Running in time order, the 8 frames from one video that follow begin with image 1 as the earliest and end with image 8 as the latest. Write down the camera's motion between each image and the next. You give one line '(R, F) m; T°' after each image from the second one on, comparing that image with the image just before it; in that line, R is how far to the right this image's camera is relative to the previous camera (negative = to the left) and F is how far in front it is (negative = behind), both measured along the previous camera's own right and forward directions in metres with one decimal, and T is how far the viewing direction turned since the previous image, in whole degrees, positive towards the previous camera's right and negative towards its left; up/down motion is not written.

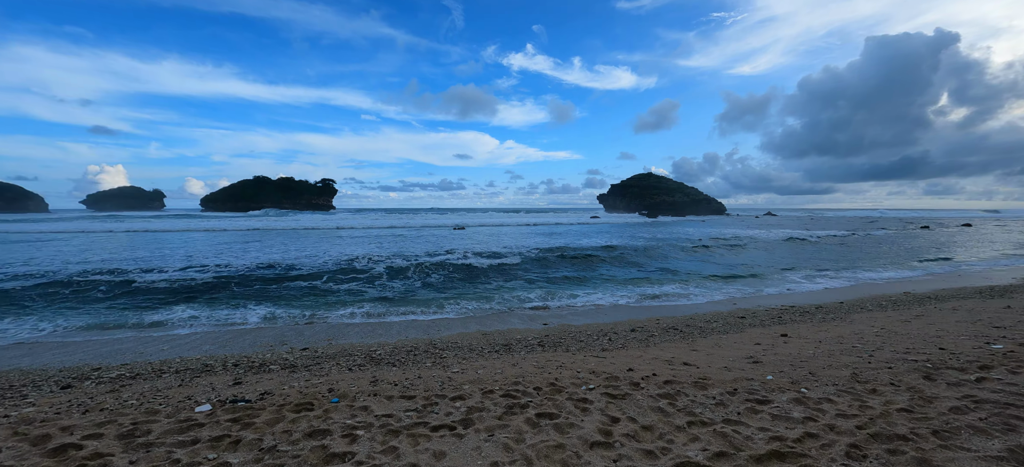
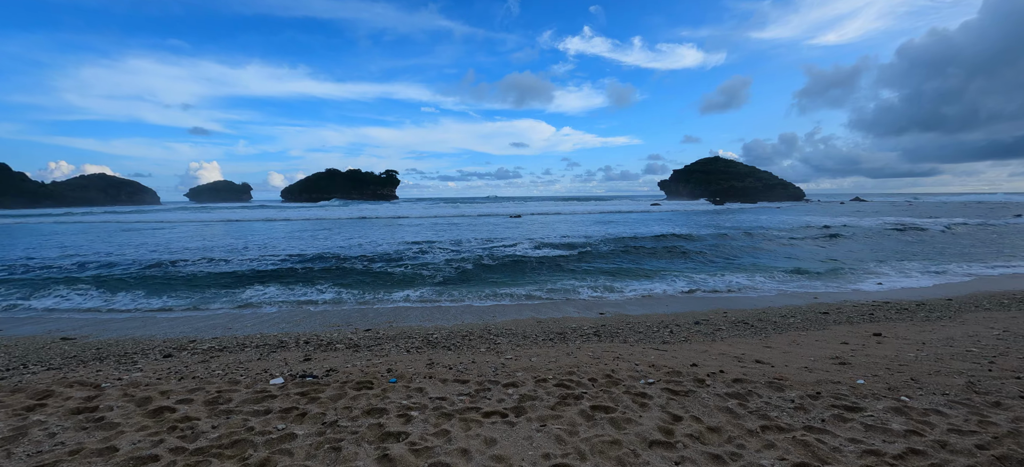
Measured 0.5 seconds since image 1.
(0.0, +0.2) m; -8°
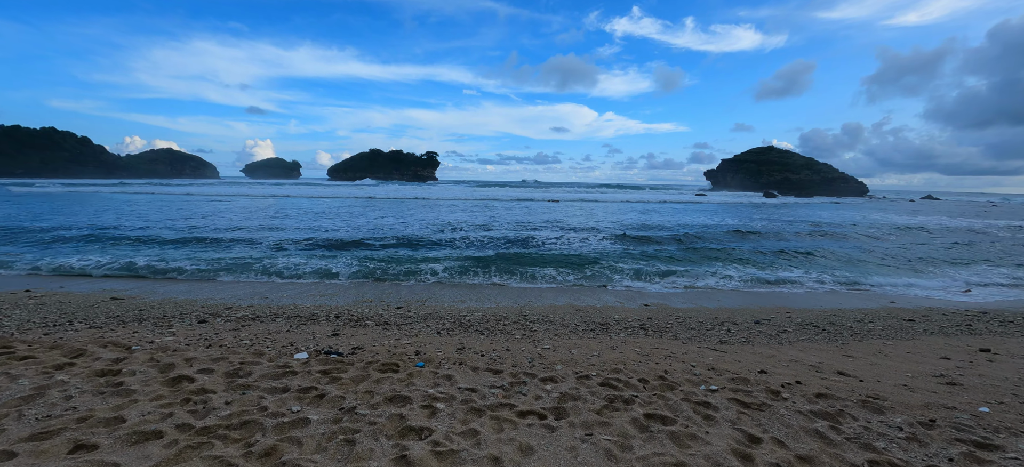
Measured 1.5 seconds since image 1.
(-0.1, +0.6) m; -5°
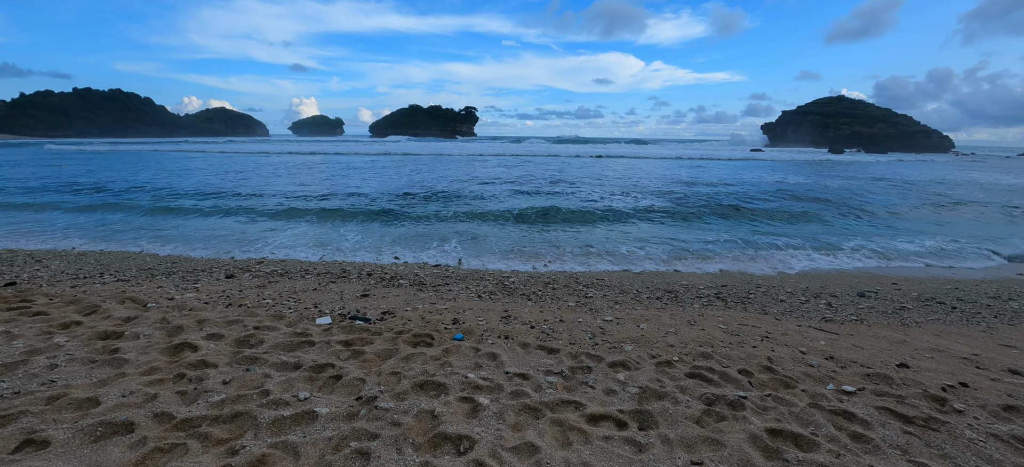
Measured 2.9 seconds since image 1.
(-0.2, +1.1) m; -5°
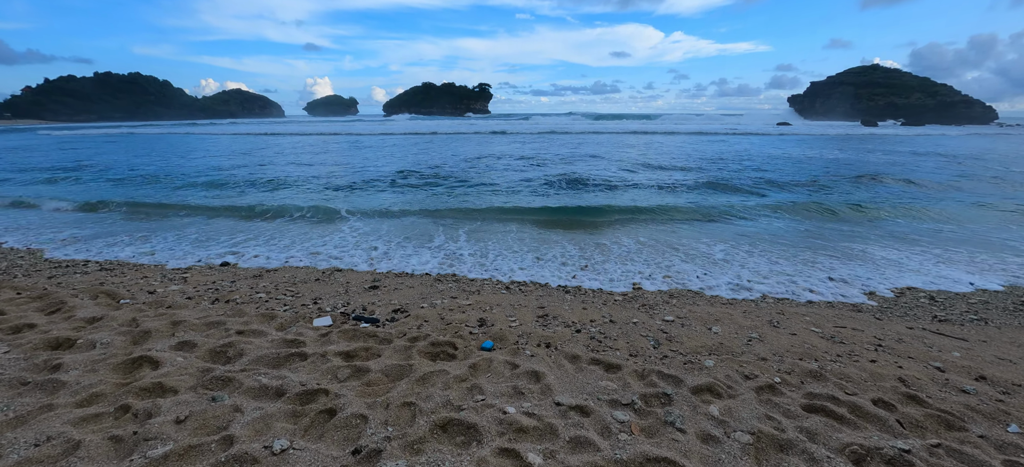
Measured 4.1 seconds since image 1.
(-0.2, +1.0) m; -2°
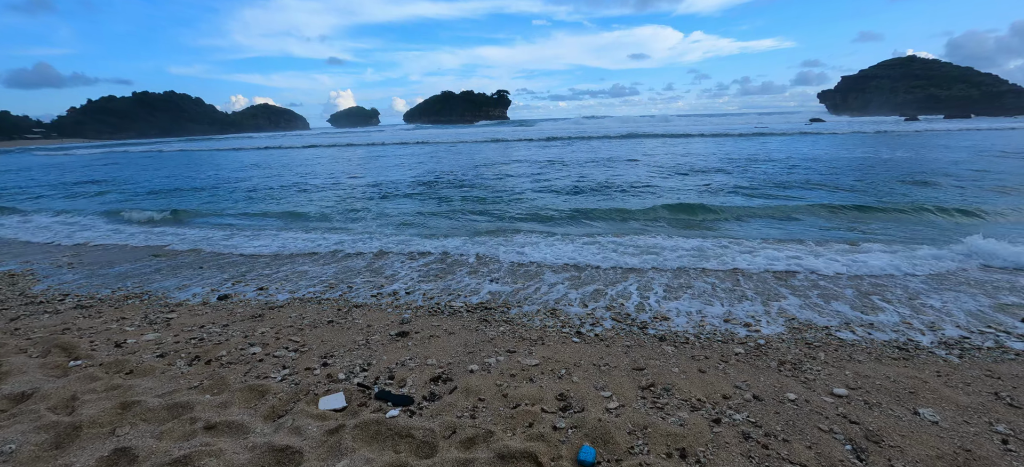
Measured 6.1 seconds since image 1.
(-0.5, +1.3) m; -3°
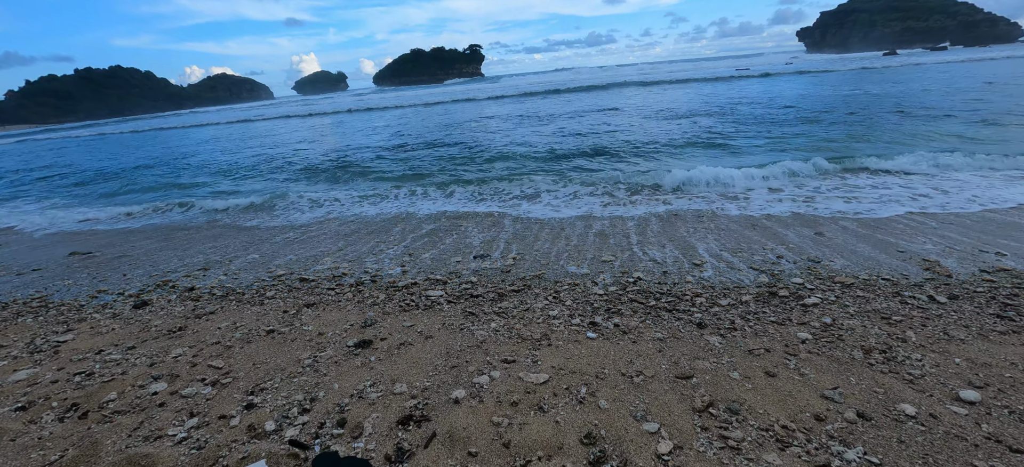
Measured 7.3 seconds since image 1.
(0.0, +1.0) m; +2°
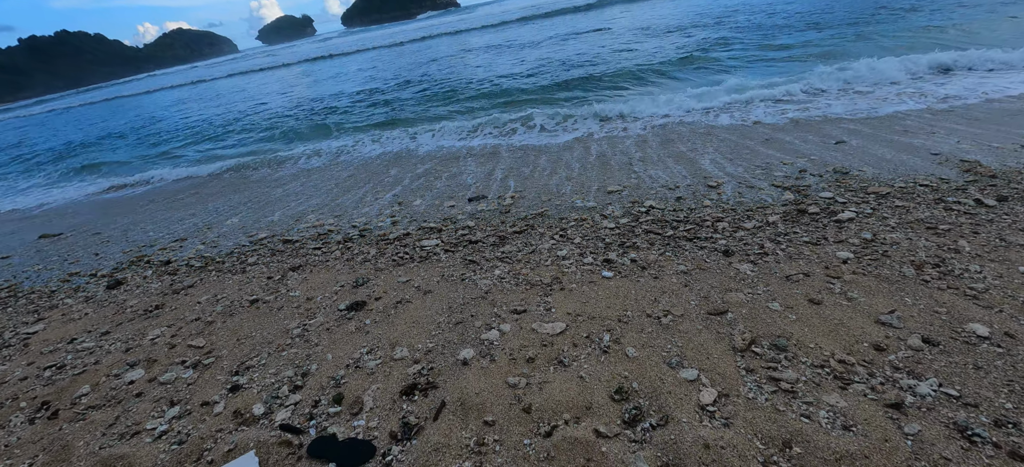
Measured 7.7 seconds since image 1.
(0.0, +0.4) m; 0°
